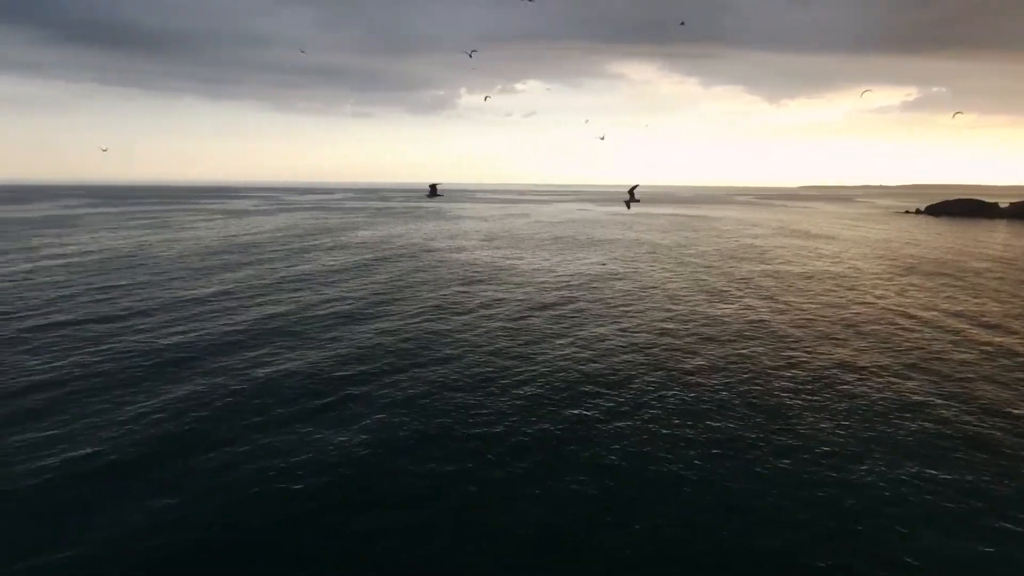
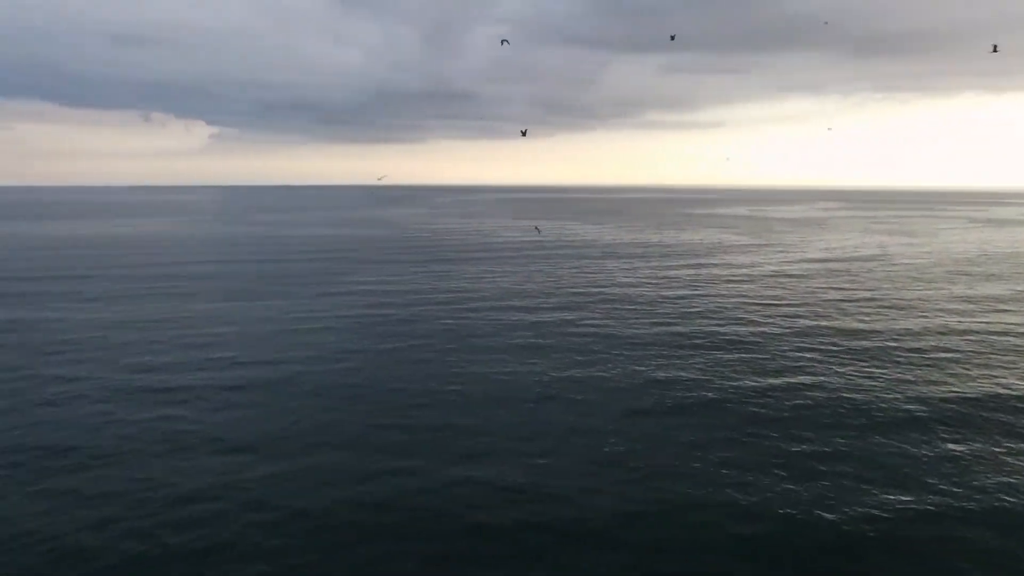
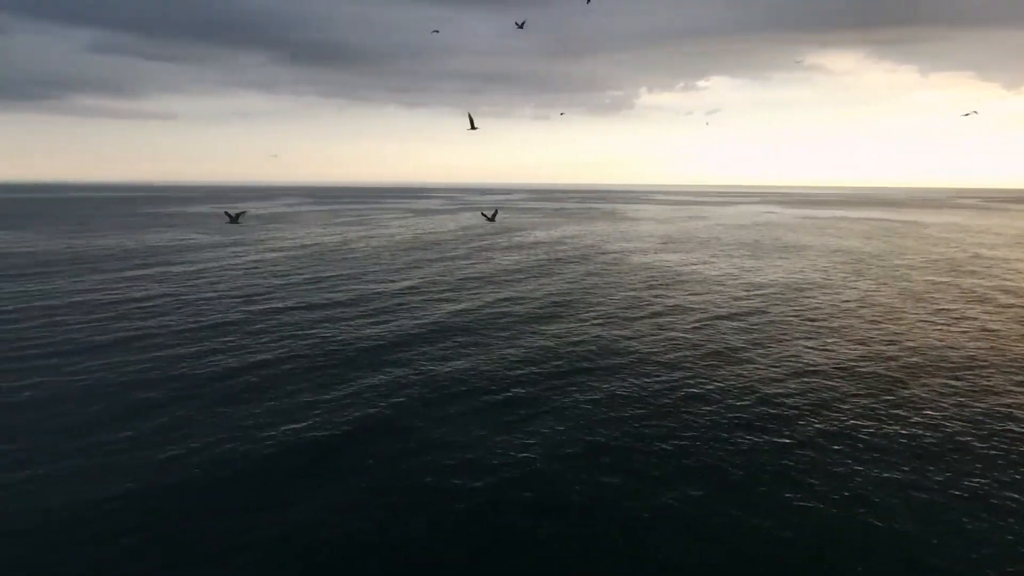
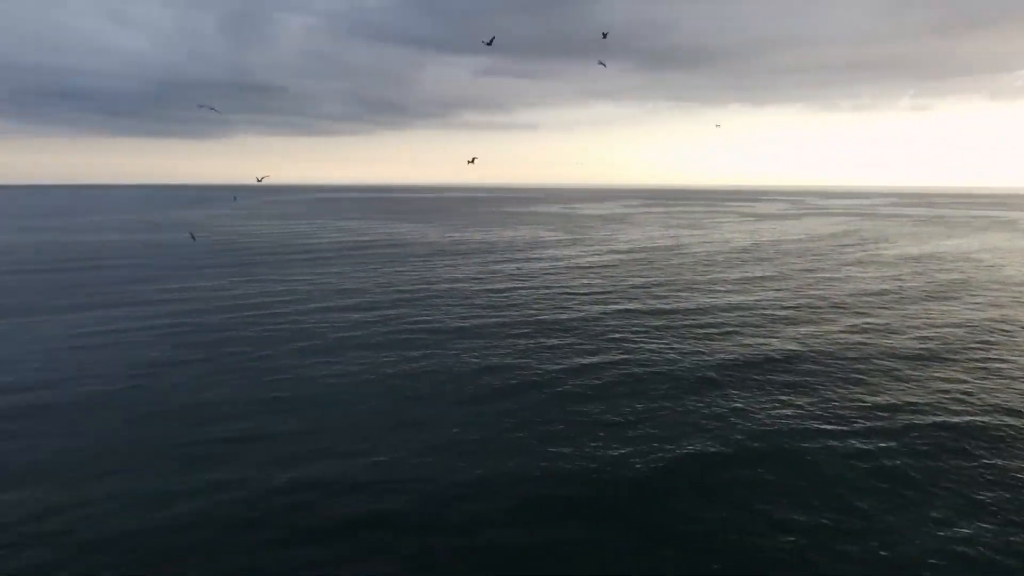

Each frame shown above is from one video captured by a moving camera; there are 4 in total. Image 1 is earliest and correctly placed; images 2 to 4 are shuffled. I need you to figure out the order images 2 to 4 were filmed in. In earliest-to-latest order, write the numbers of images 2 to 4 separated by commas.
3, 4, 2
